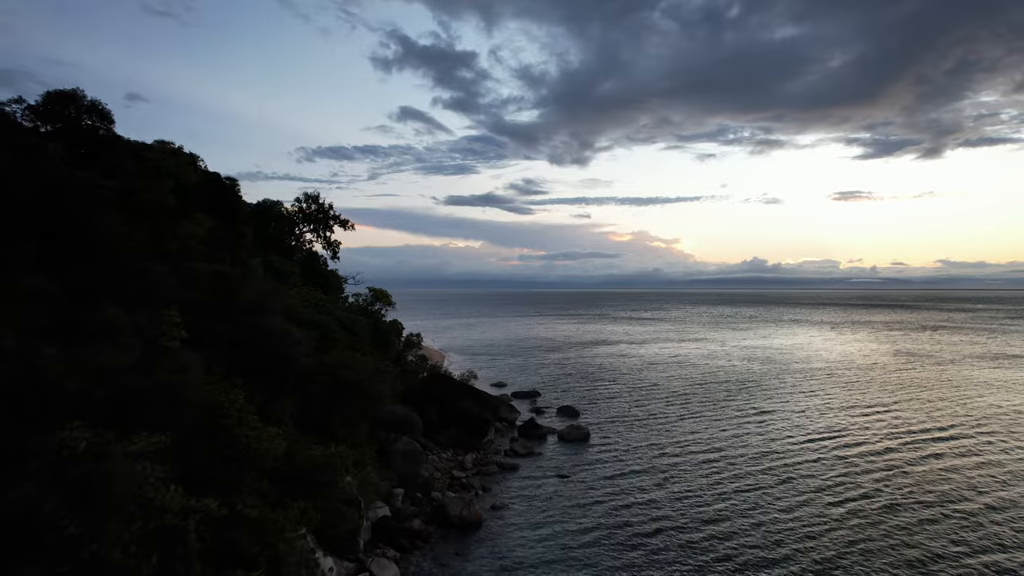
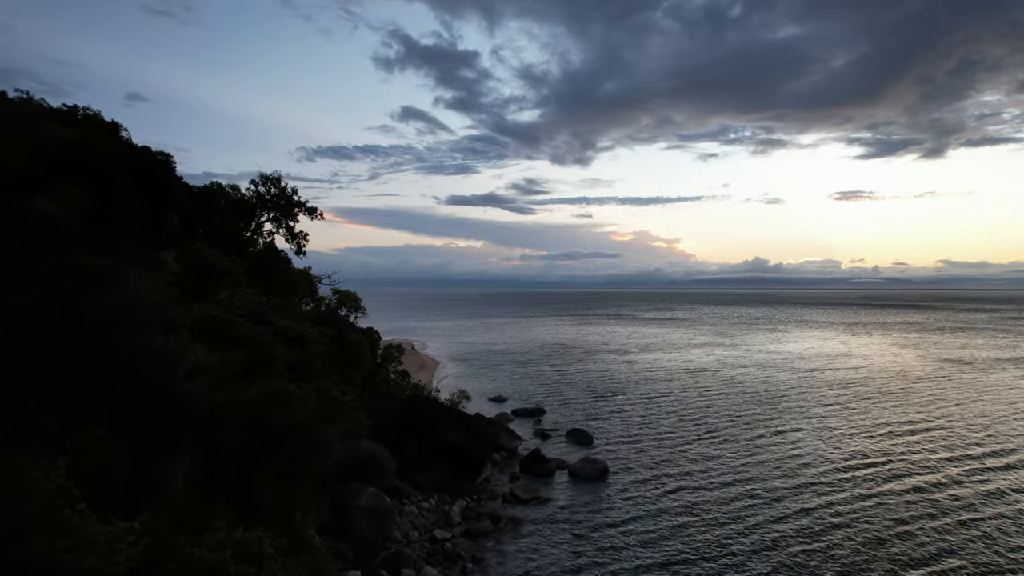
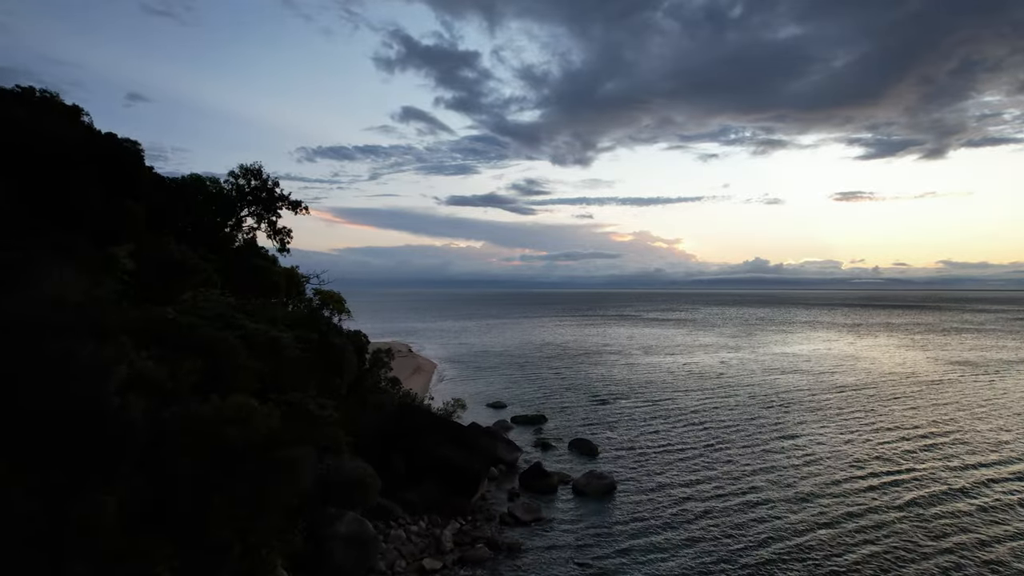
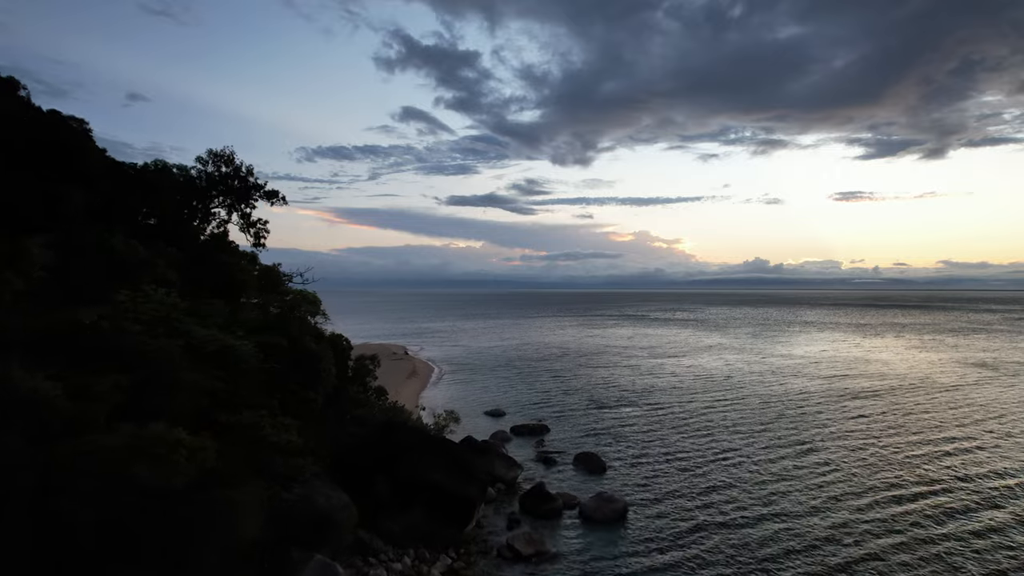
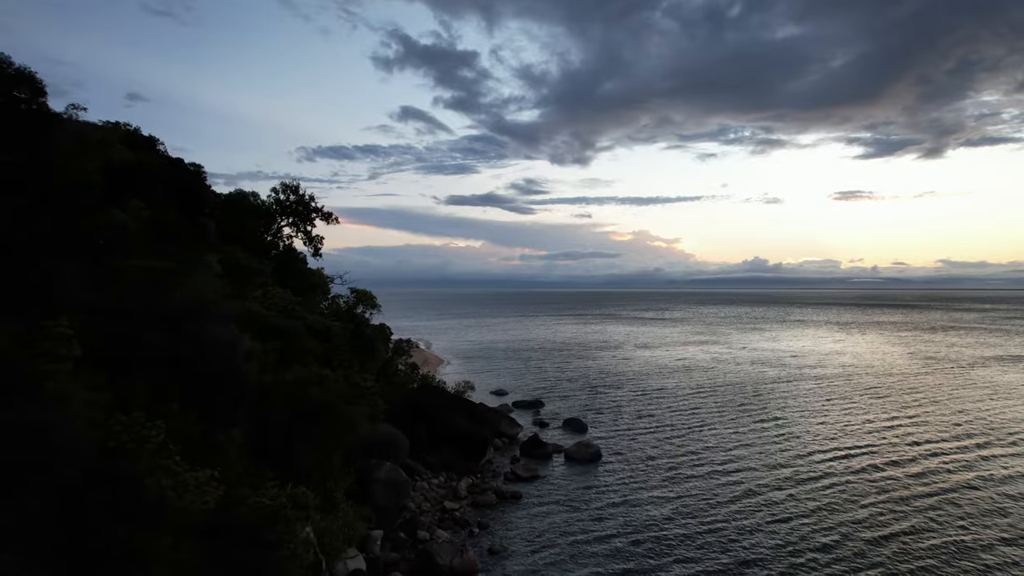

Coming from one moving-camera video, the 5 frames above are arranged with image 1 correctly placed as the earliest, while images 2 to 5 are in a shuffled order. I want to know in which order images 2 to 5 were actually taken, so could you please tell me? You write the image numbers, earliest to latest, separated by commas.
5, 2, 3, 4
